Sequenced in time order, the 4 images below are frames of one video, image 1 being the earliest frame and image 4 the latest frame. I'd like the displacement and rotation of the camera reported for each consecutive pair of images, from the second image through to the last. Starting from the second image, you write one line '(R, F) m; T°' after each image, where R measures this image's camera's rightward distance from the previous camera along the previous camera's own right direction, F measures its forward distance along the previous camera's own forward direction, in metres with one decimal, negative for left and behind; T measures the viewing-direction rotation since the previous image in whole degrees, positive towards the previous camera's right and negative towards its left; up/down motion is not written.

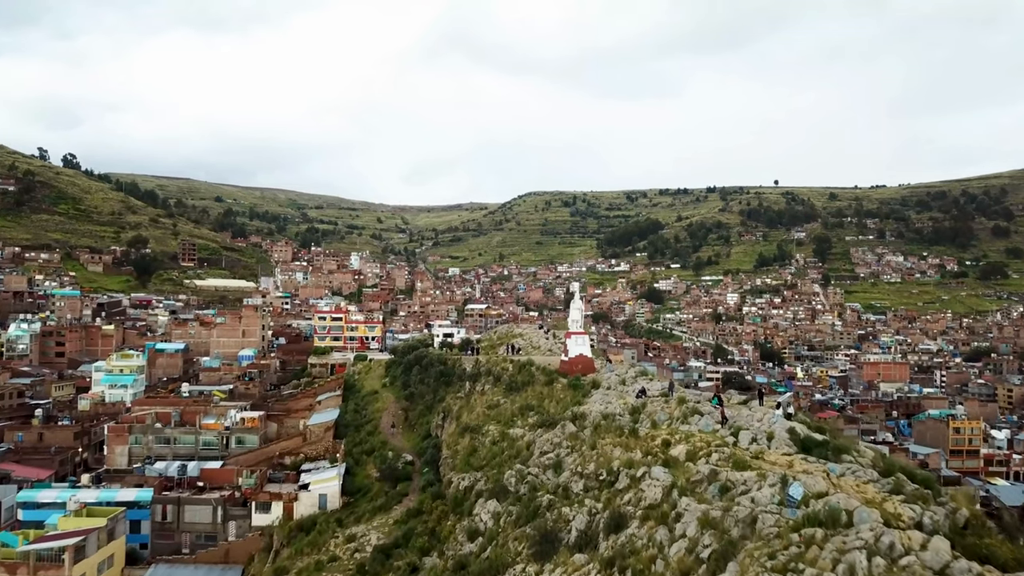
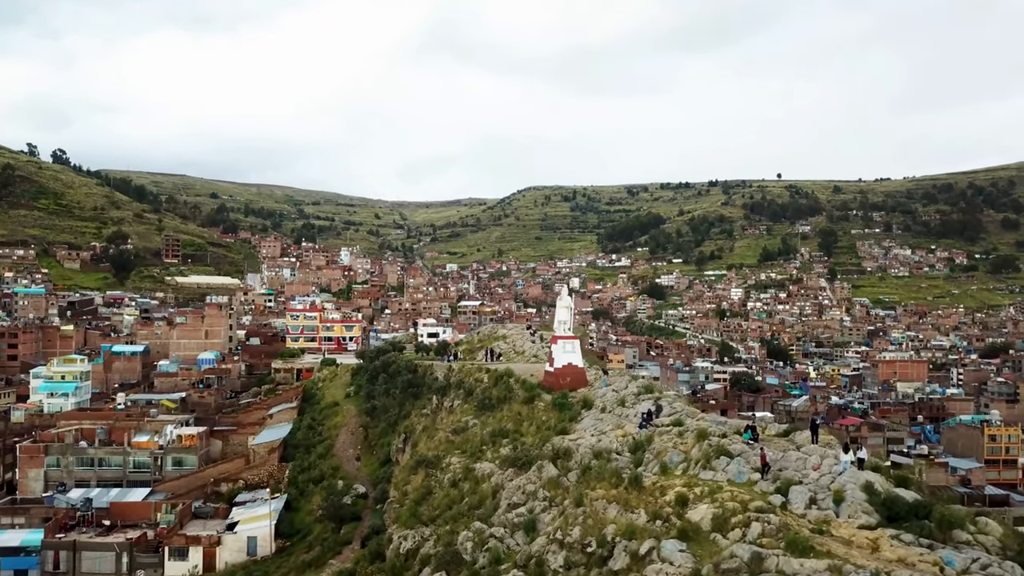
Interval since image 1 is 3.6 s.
(+0.7, +4.6) m; 0°
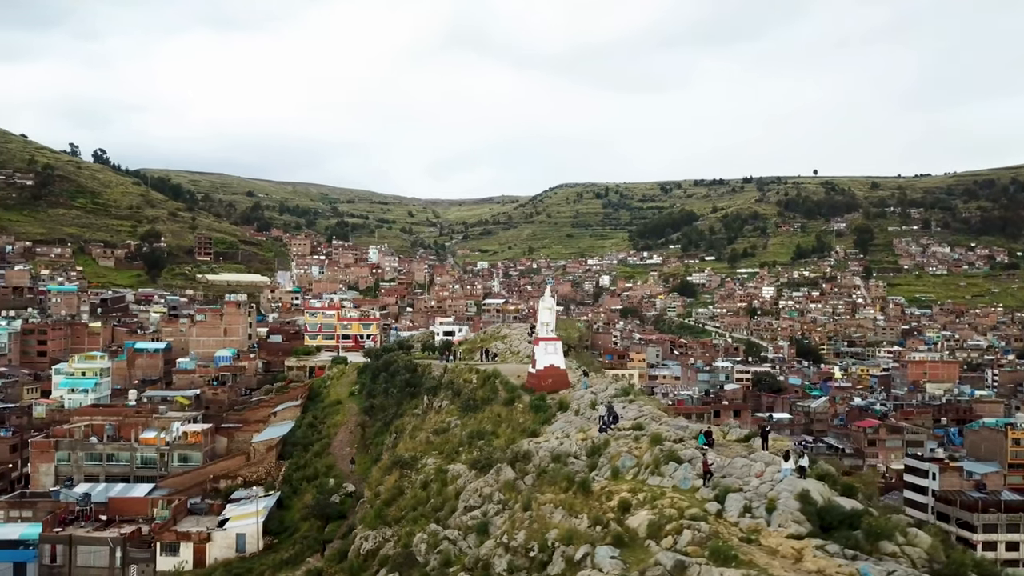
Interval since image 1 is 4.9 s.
(+1.2, 0.0) m; -2°
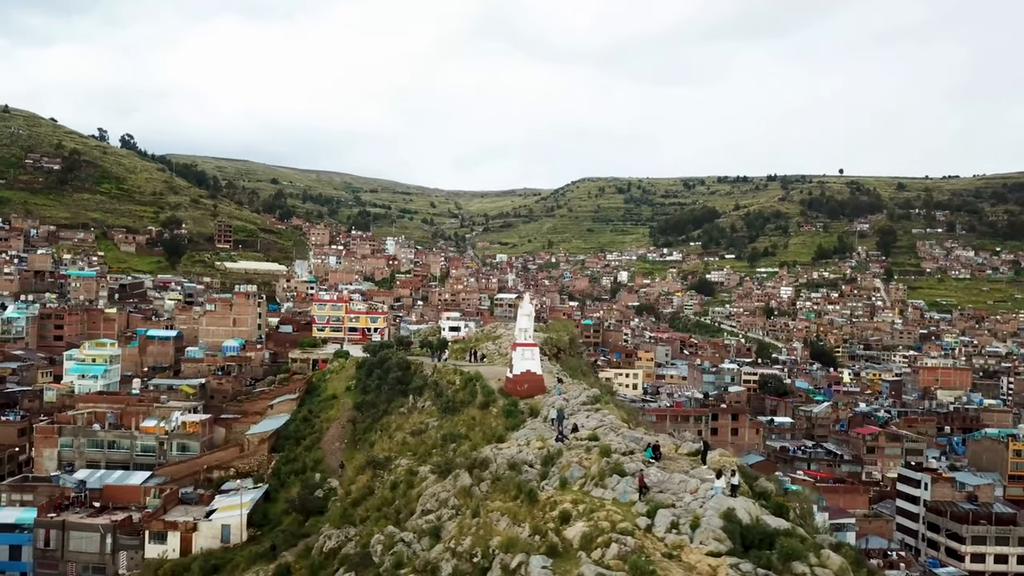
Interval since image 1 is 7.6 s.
(+1.0, -0.4) m; -2°
